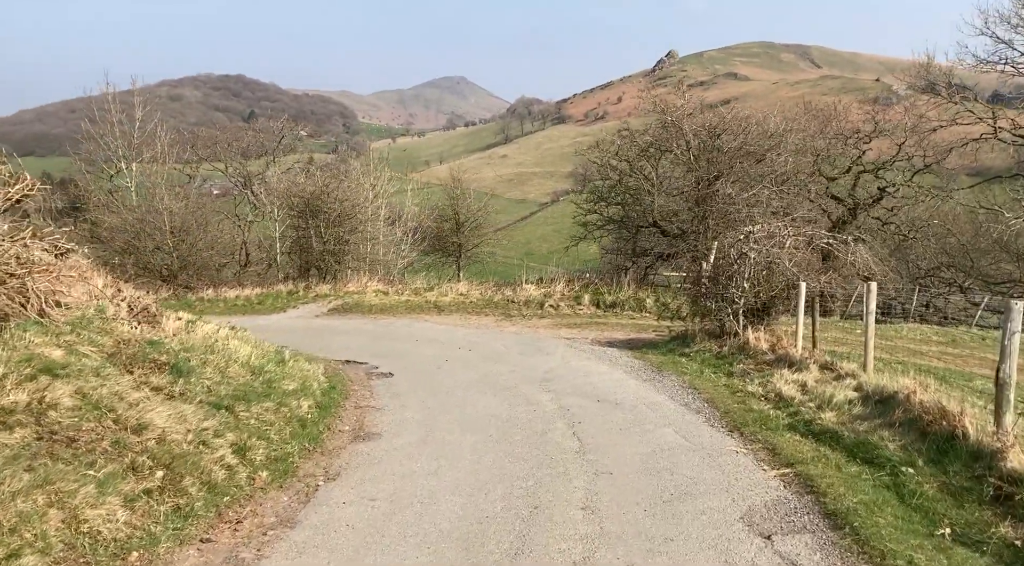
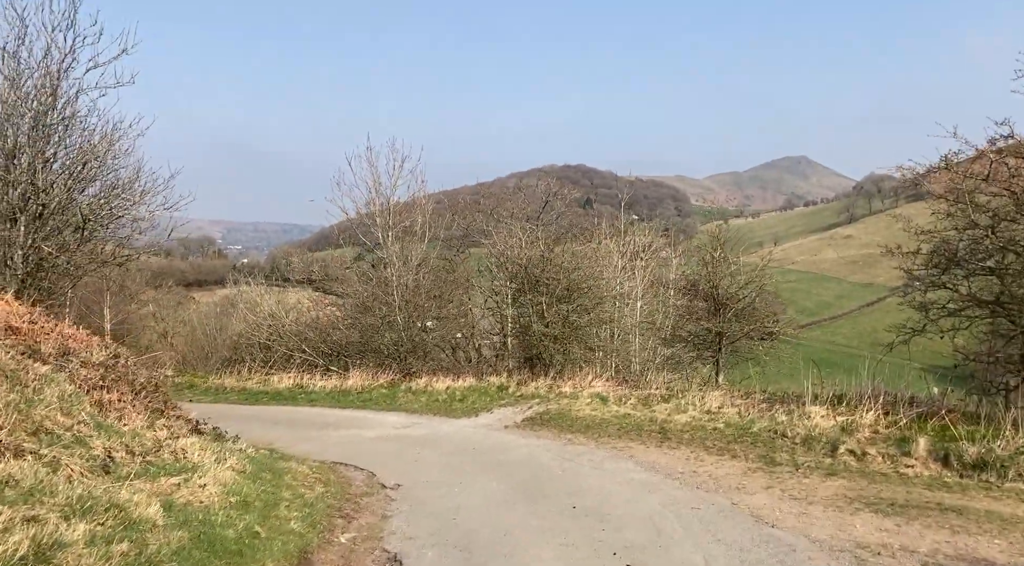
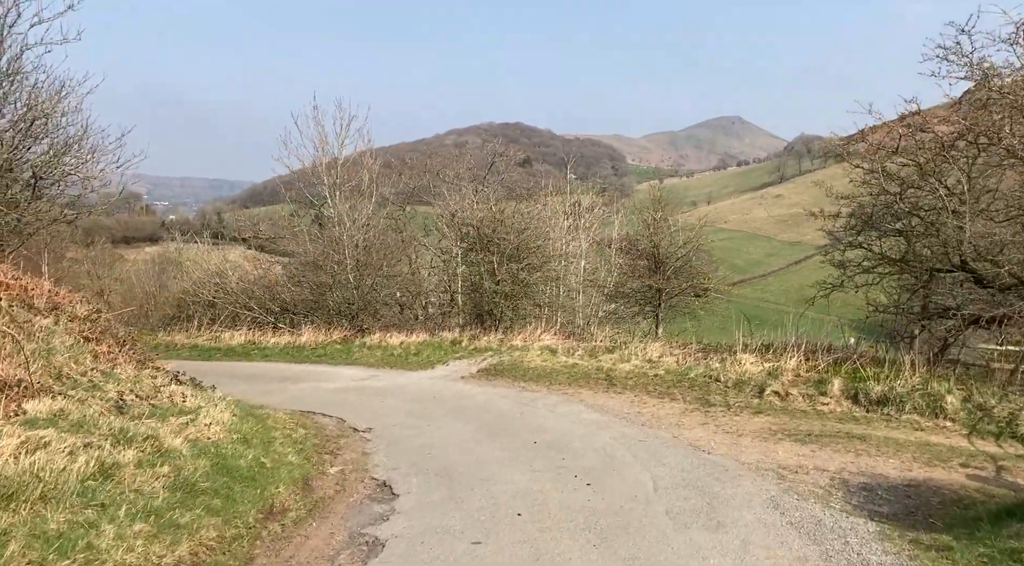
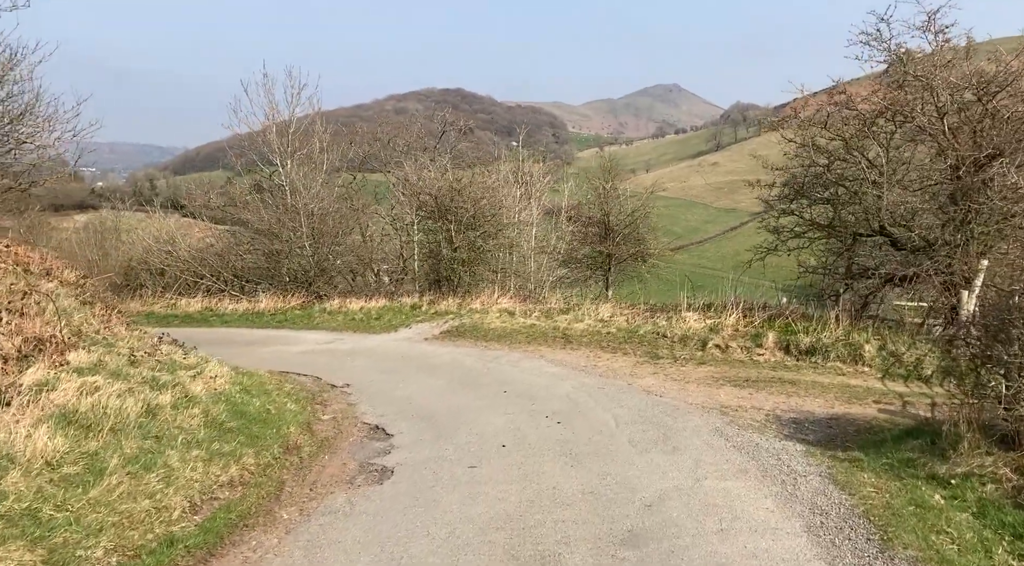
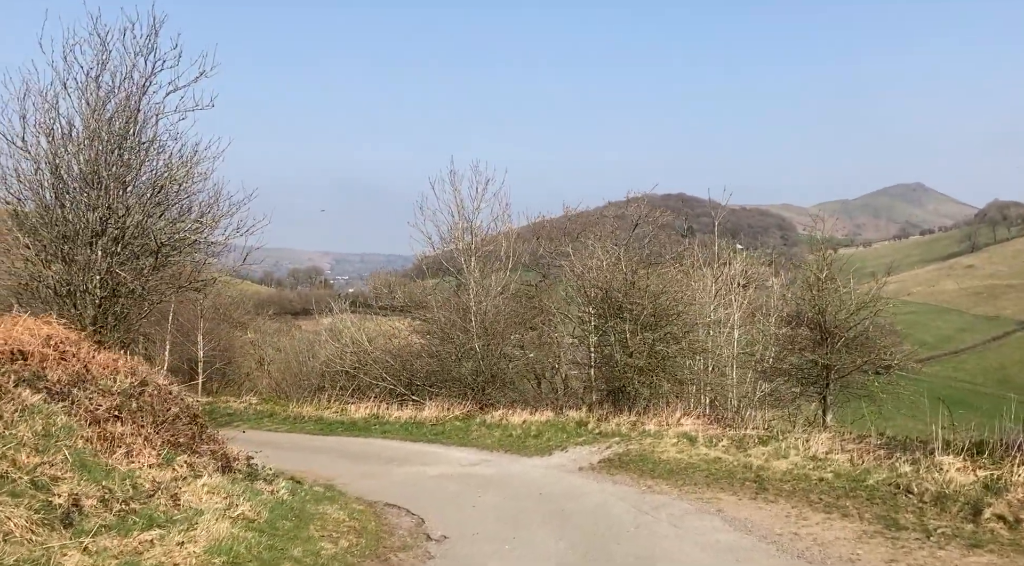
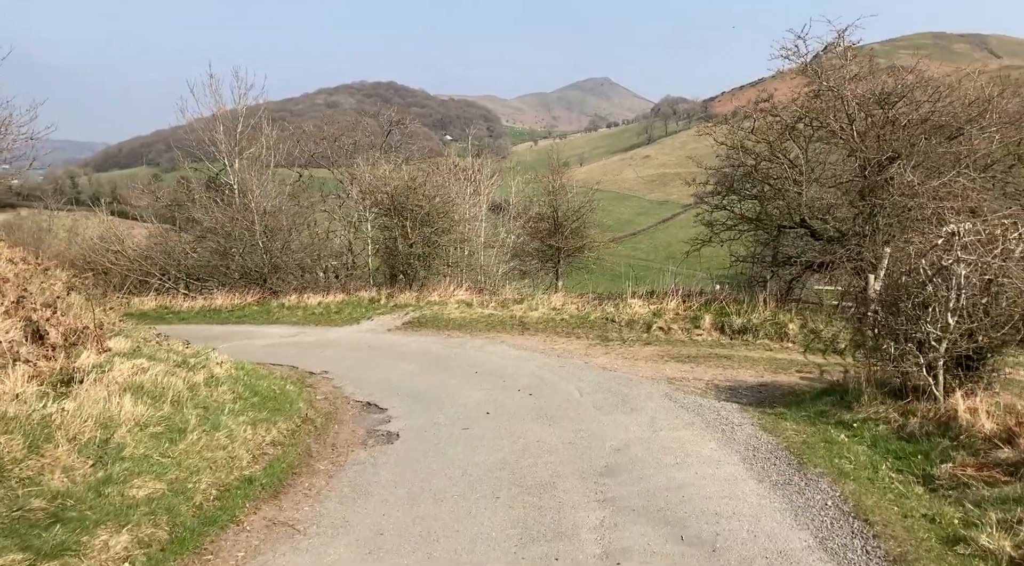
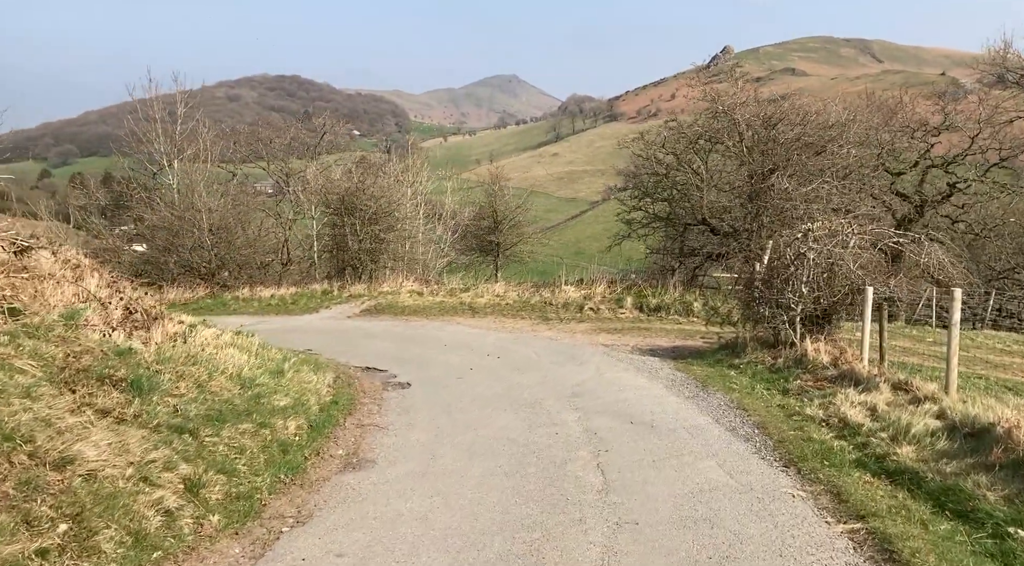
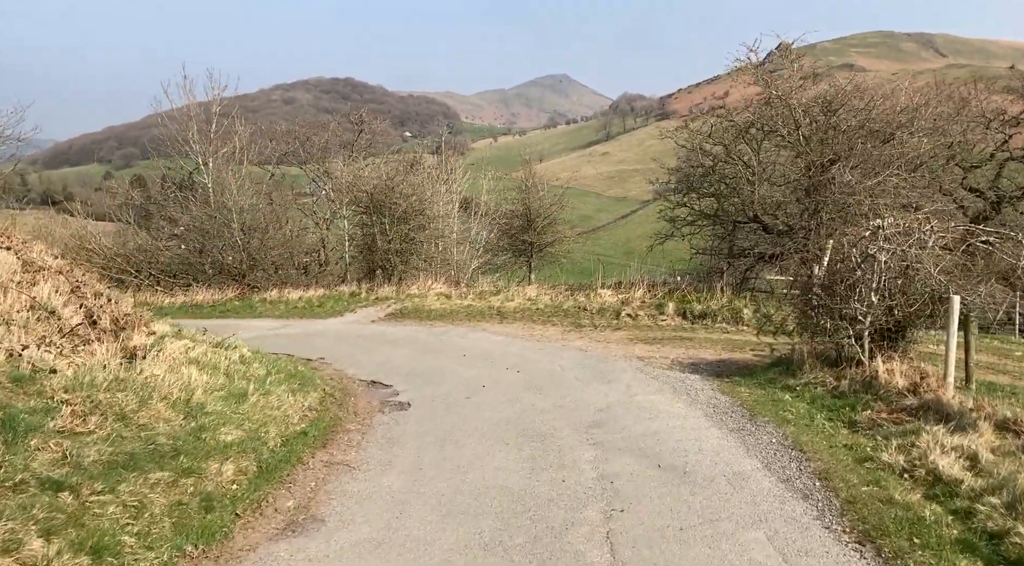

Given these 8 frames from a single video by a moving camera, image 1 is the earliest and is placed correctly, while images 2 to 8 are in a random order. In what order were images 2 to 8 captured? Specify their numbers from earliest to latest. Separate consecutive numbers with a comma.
7, 8, 6, 4, 3, 2, 5
